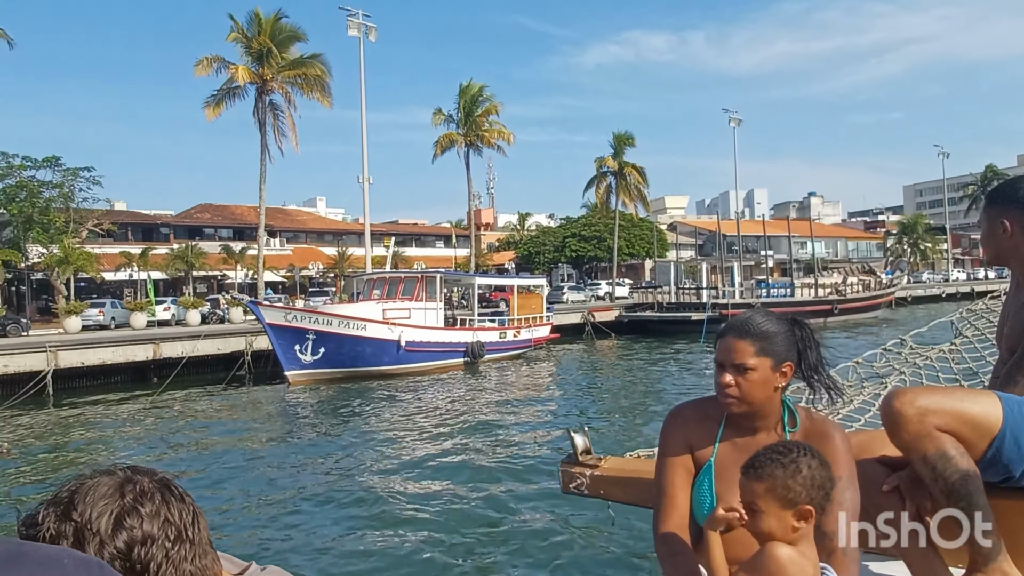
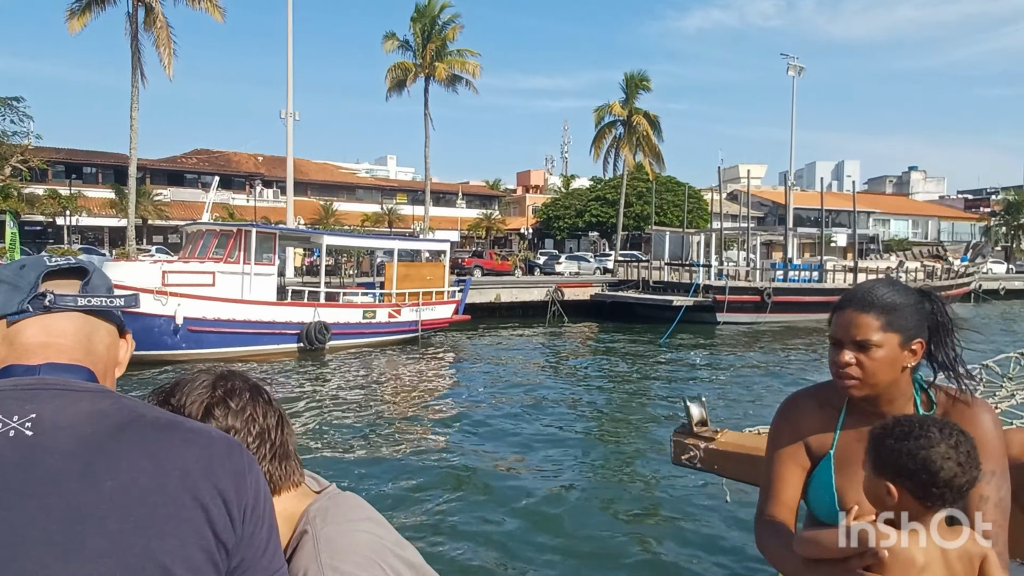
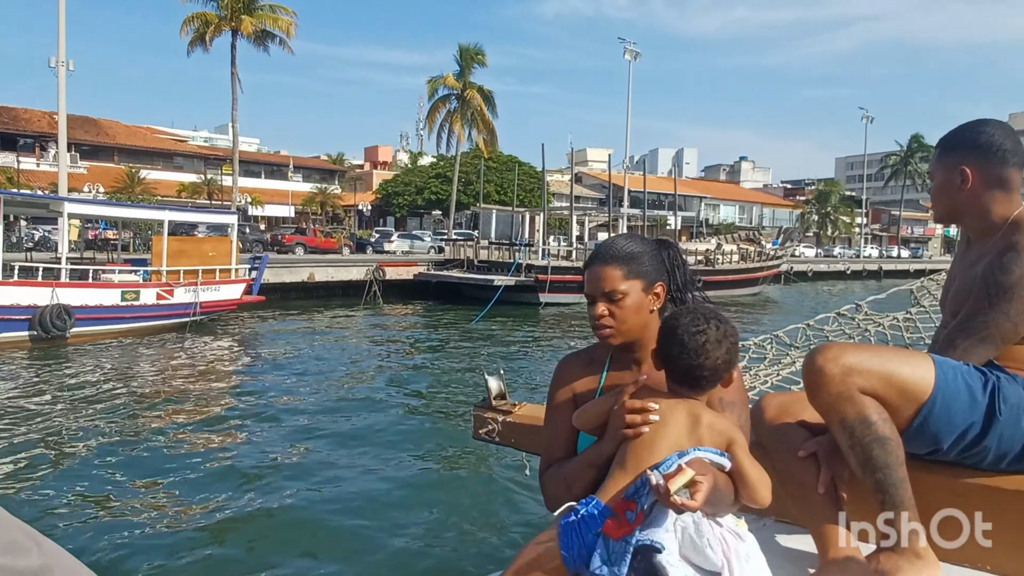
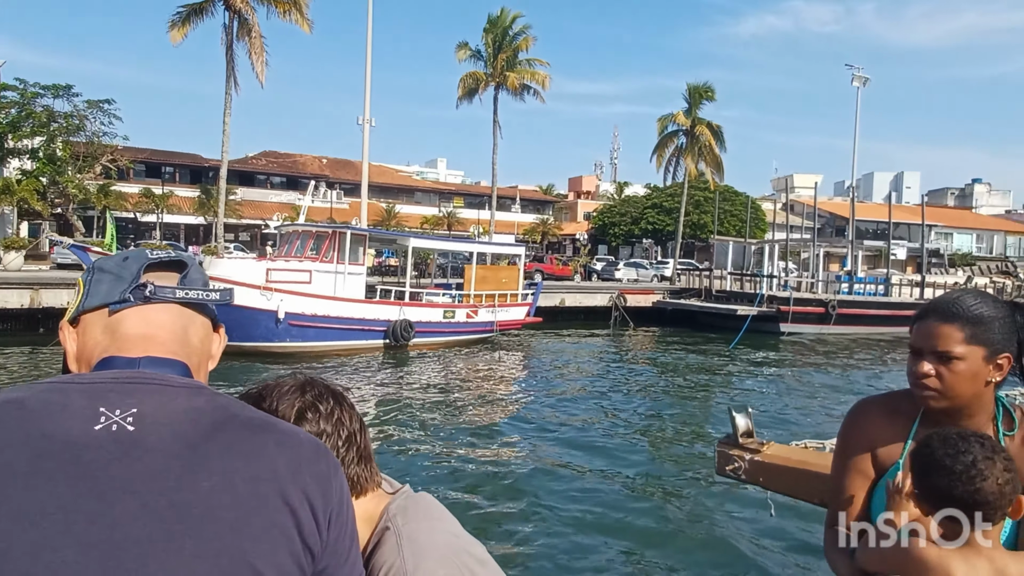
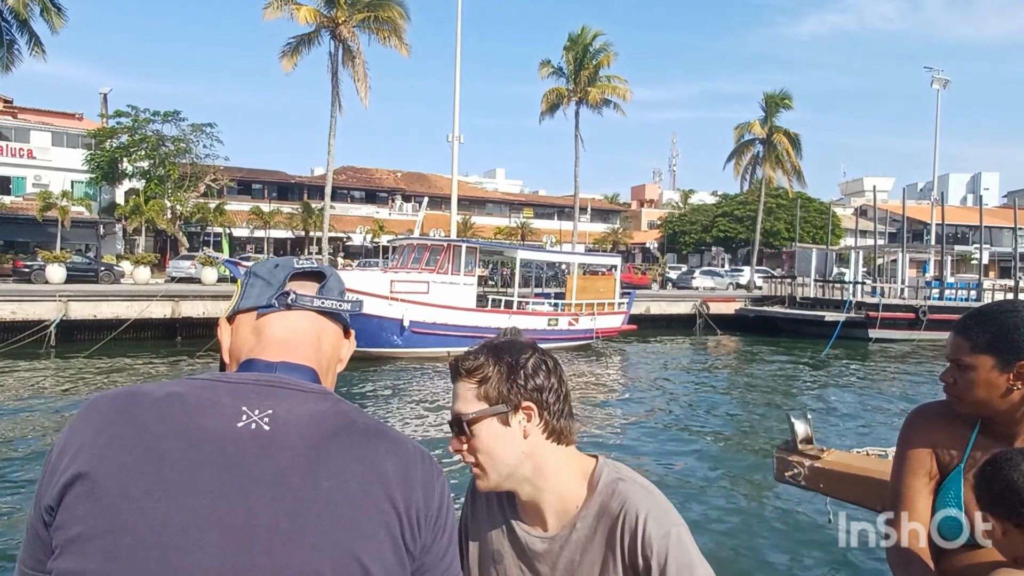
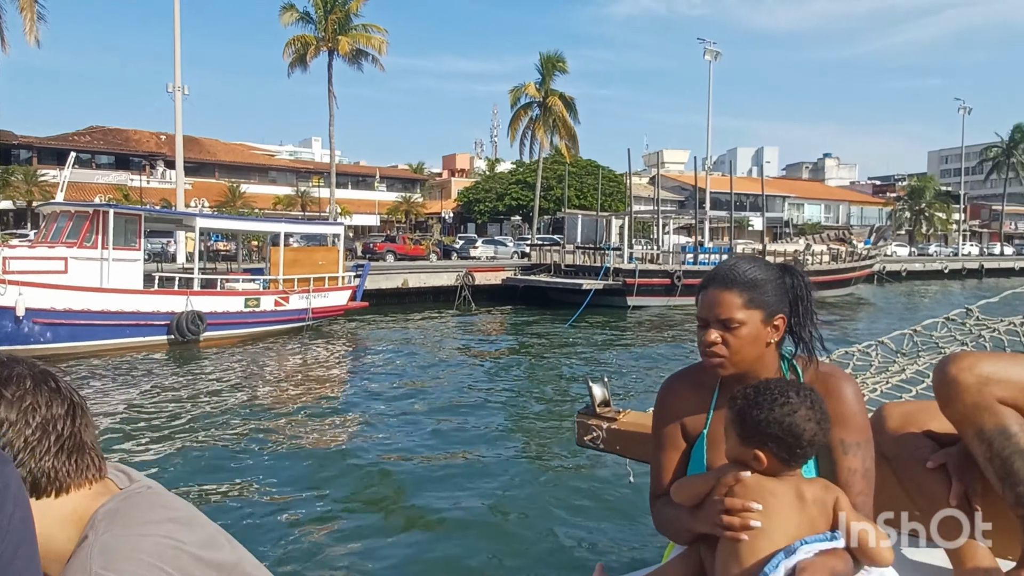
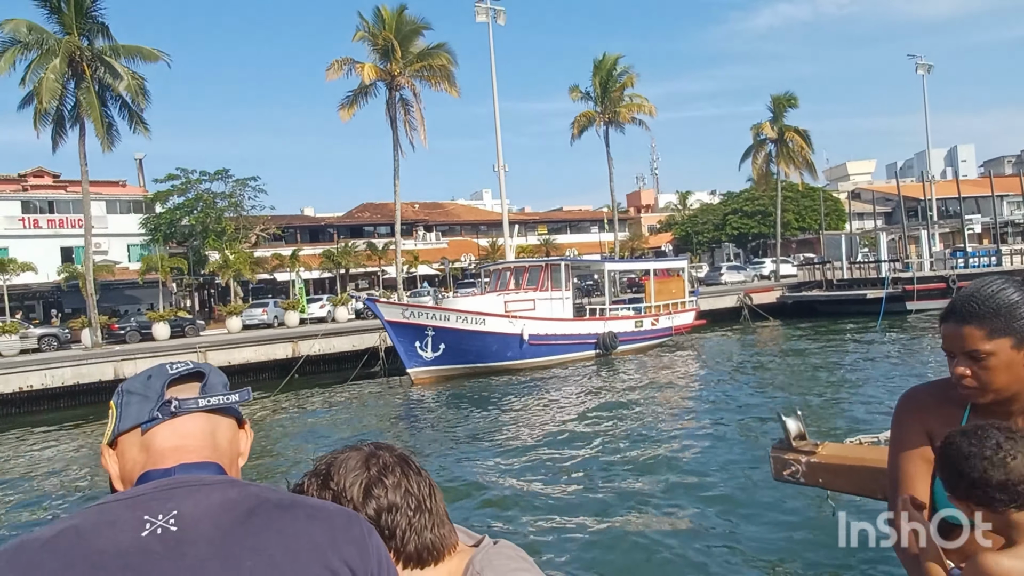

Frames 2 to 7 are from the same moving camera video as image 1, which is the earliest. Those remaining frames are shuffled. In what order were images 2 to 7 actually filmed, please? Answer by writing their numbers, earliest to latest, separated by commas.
7, 5, 4, 2, 6, 3
